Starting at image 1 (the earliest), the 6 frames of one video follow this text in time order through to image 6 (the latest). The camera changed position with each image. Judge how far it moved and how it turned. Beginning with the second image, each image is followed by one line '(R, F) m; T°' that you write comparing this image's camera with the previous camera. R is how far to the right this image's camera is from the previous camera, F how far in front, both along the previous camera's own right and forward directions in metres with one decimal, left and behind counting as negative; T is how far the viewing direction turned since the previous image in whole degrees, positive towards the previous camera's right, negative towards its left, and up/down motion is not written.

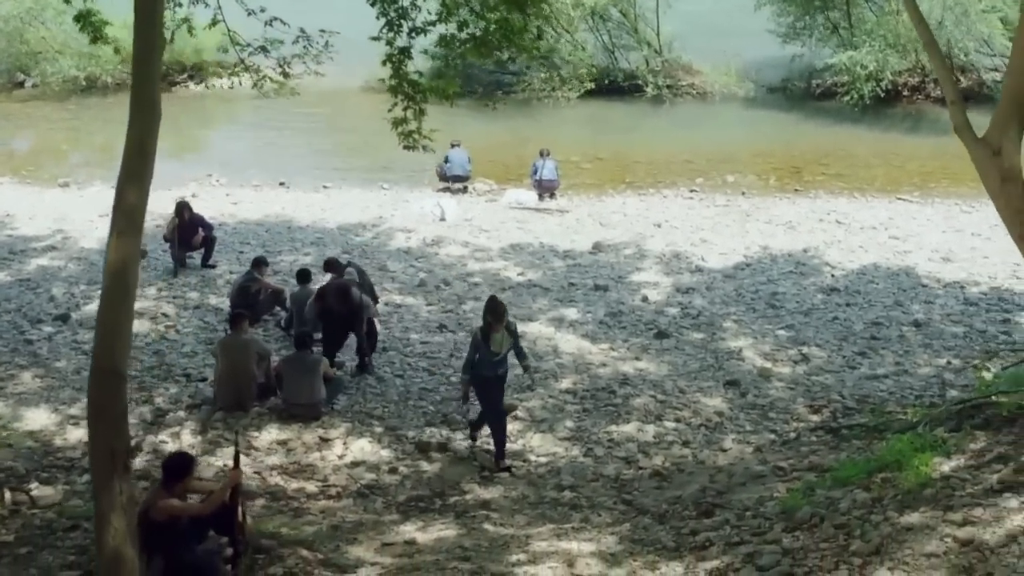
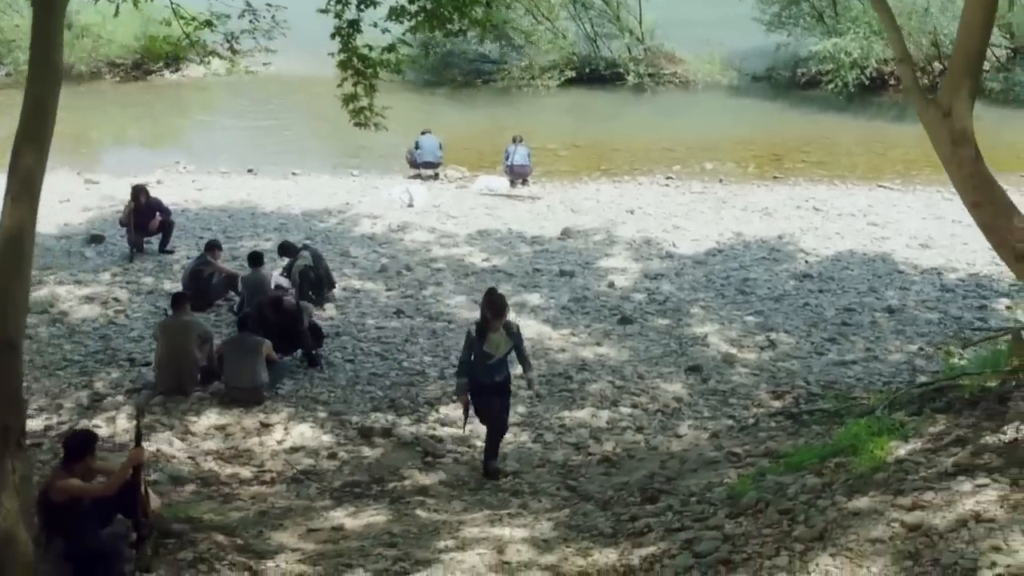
(+0.4, +0.4) m; 0°
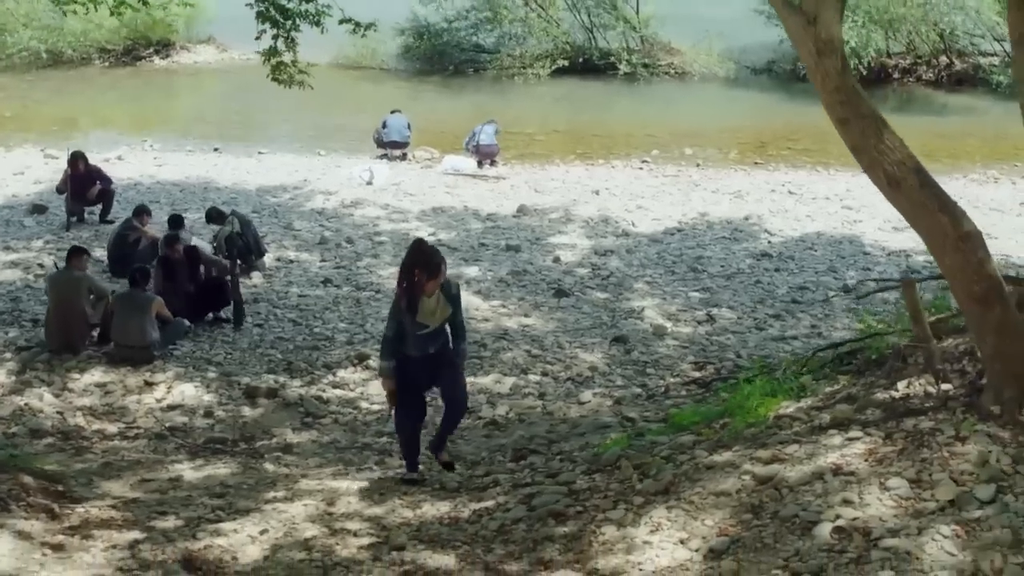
(+1.1, +0.7) m; -2°
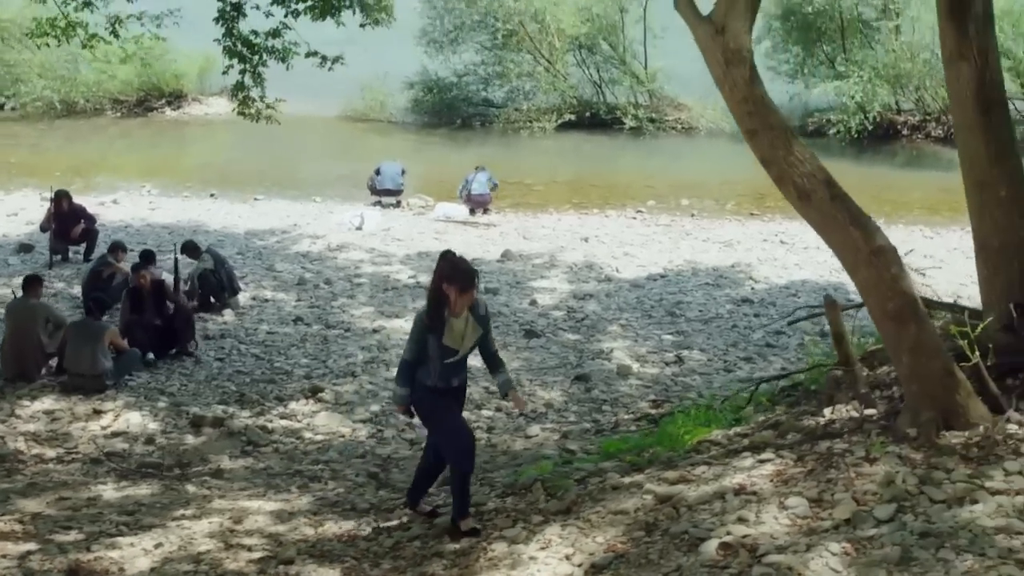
(+0.6, +0.1) m; -2°
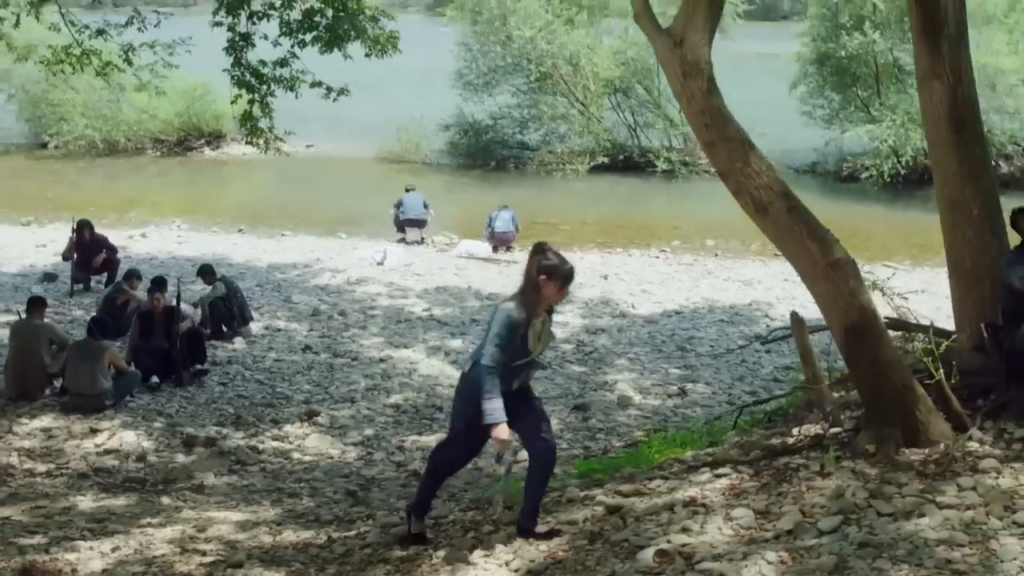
(+0.5, 0.0) m; -2°
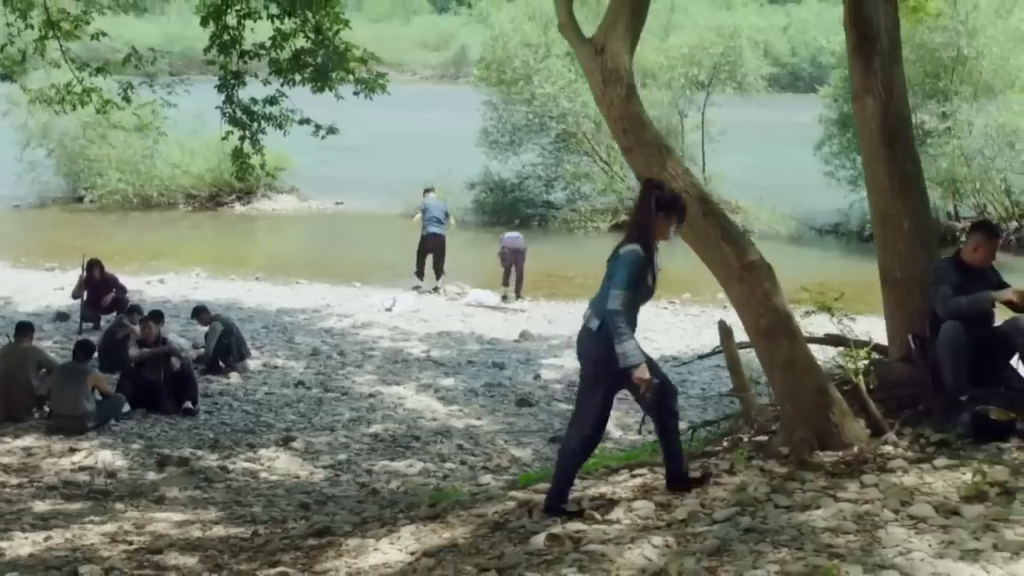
(+0.6, -0.1) m; -2°
